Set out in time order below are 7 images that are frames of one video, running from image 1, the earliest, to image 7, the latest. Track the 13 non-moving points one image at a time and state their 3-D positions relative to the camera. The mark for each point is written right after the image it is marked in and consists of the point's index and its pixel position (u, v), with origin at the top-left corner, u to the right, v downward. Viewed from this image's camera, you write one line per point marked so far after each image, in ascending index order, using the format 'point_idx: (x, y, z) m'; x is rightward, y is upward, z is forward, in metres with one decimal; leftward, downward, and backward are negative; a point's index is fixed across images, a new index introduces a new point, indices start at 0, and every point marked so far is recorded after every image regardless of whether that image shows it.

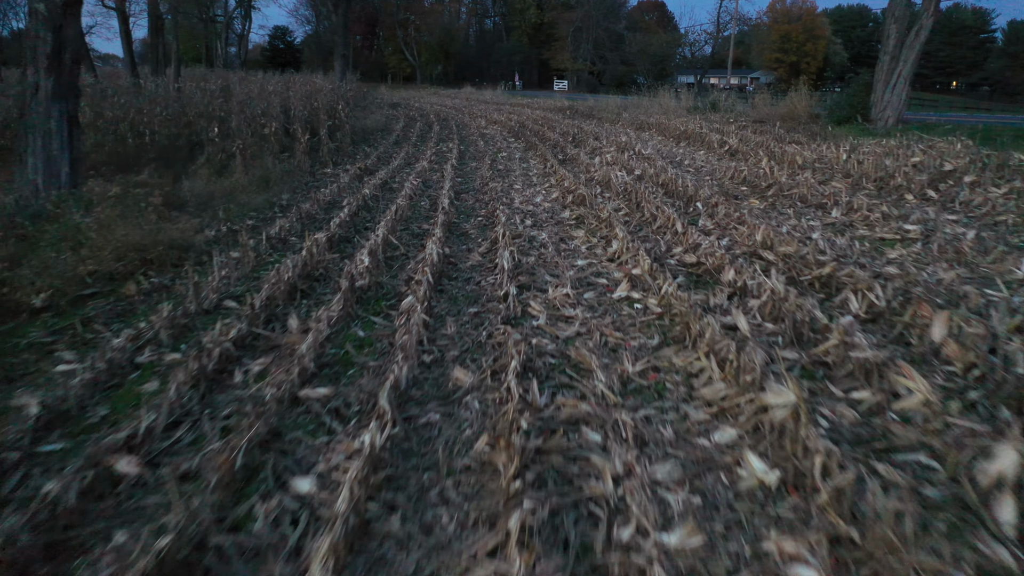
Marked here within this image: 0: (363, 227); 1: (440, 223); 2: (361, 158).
0: (-1.6, +0.7, +7.4) m
1: (-0.8, +0.7, +7.1) m
2: (-3.0, +2.5, +13.7) m
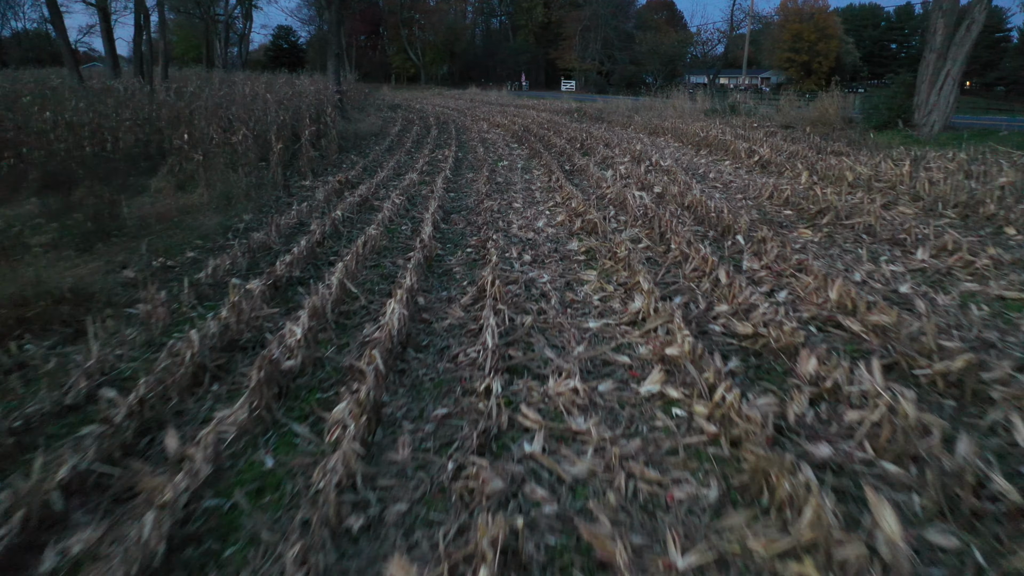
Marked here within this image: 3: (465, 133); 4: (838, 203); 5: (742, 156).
0: (-1.6, +0.2, +6.1) m
1: (-0.8, +0.2, +5.7) m
2: (-3.0, +2.1, +12.3) m
3: (-1.3, +4.3, +19.2) m
4: (+3.1, +0.8, +6.6) m
5: (+3.6, +2.0, +10.8) m
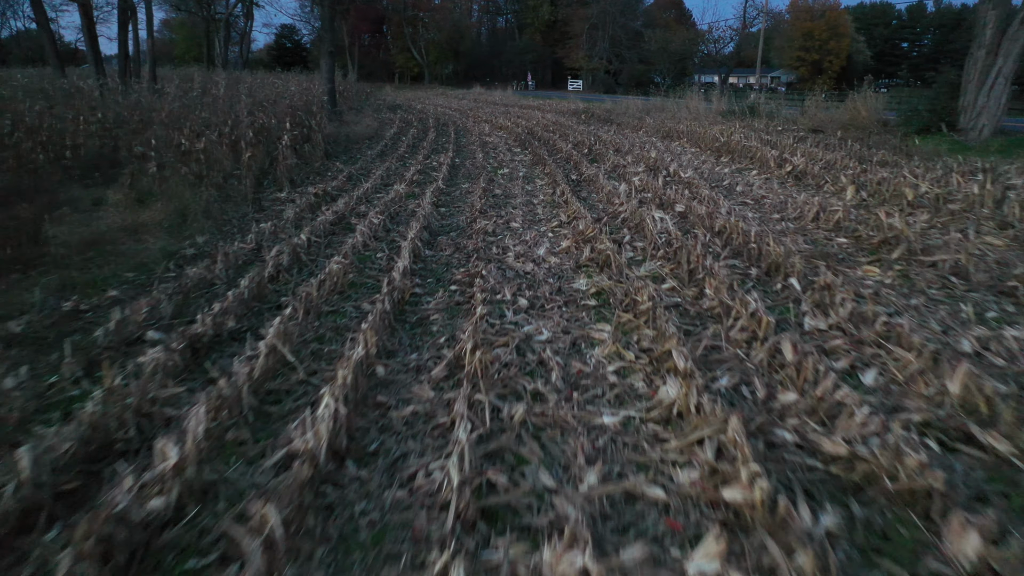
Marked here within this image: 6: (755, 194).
0: (-1.7, -0.1, +4.9) m
1: (-0.9, -0.1, +4.6) m
2: (-2.9, +1.8, +11.2) m
3: (-1.2, +3.9, +18.0) m
4: (+3.0, +0.4, +5.4) m
5: (+3.6, +1.7, +9.6) m
6: (+2.8, +1.1, +7.9) m
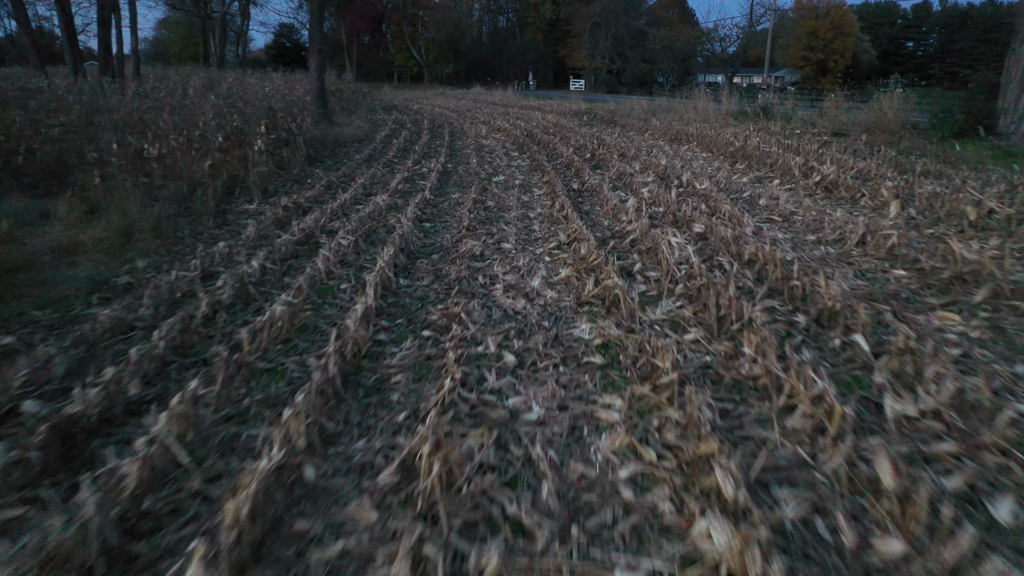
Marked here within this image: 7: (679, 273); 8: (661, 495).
0: (-1.8, -0.4, +3.9) m
1: (-0.9, -0.4, +3.6) m
2: (-3.0, +1.5, +10.2) m
3: (-1.3, +3.6, +17.0) m
4: (+3.0, +0.2, +4.4) m
5: (+3.5, +1.4, +8.6) m
6: (+2.7, +0.8, +6.9) m
7: (+1.1, +0.1, +4.7) m
8: (+0.5, -0.7, +2.4) m
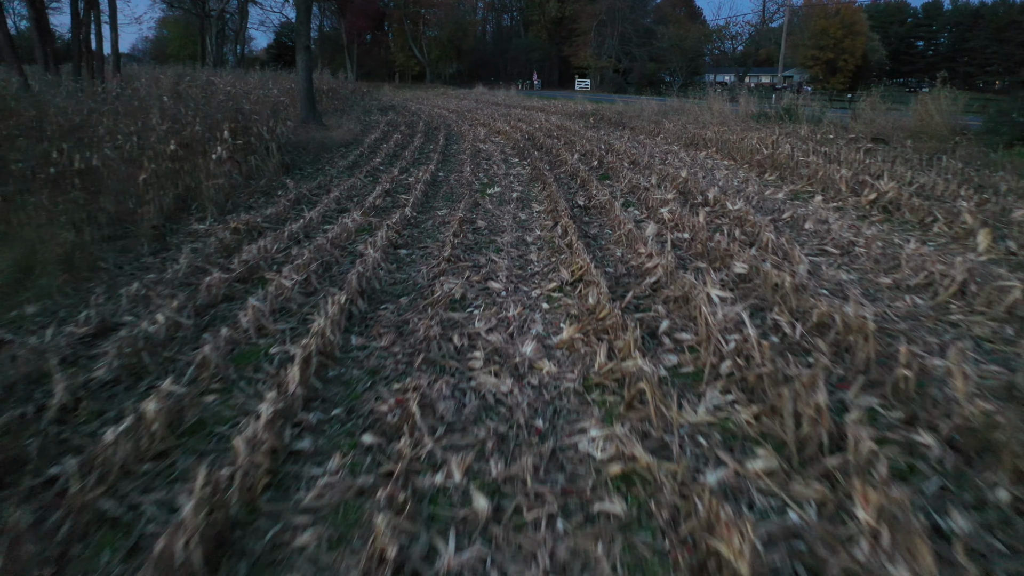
0: (-1.9, -0.8, +2.6) m
1: (-1.0, -0.8, +2.3) m
2: (-3.1, +1.1, +8.9) m
3: (-1.3, +3.3, +15.7) m
4: (+2.9, -0.2, +3.0) m
5: (+3.4, +1.0, +7.2) m
6: (+2.6, +0.4, +5.5) m
7: (+1.1, -0.3, +3.4) m
8: (+0.4, -1.1, +1.1) m
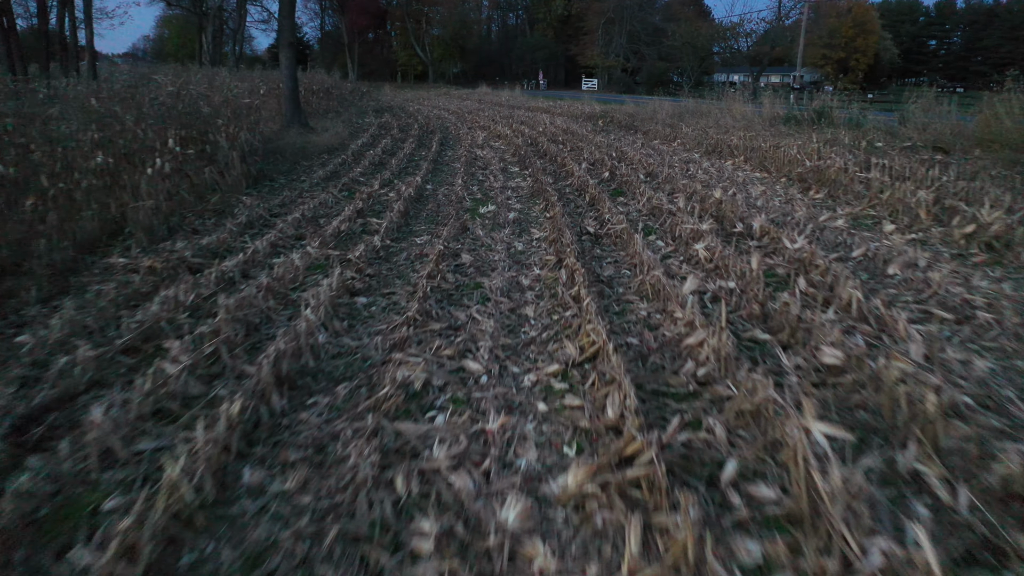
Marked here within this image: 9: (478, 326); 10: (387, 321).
0: (-2.0, -1.2, +1.1) m
1: (-1.2, -1.2, +0.8) m
2: (-3.1, +0.7, +7.4) m
3: (-1.3, +2.9, +14.2) m
4: (+2.8, -0.7, +1.5) m
5: (+3.4, +0.6, +5.7) m
6: (+2.5, 0.0, +4.0) m
7: (+1.0, -0.7, +1.9) m
8: (+0.3, -1.5, -0.4) m
9: (-0.2, -0.2, +4.3) m
10: (-0.8, -0.2, +4.5) m
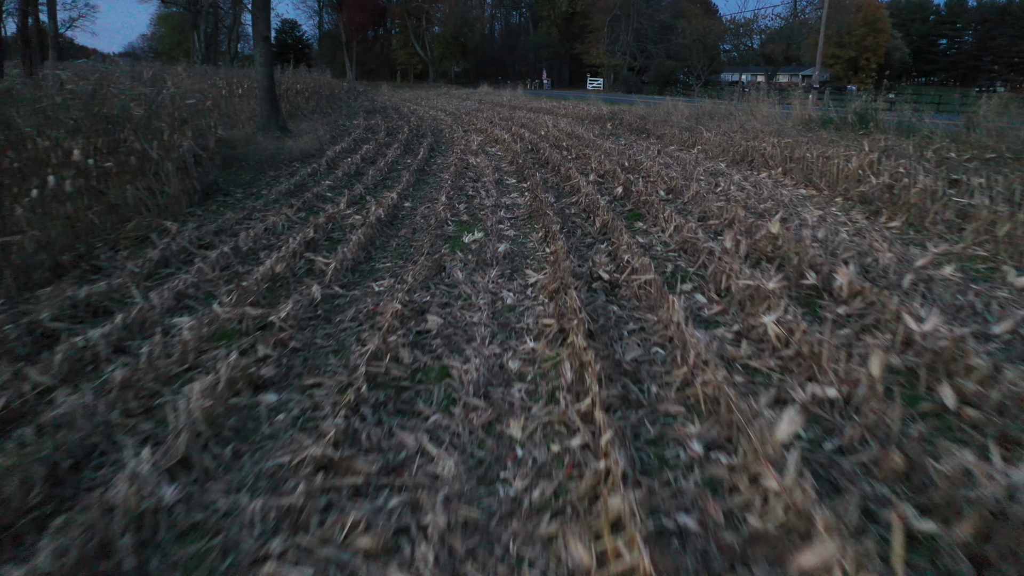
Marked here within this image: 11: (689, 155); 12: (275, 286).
0: (-2.1, -1.7, -0.5) m
1: (-1.3, -1.6, -0.8) m
2: (-3.2, +0.3, +5.8) m
3: (-1.3, +2.4, +12.6) m
4: (+2.6, -1.1, -0.1) m
5: (+3.3, +0.1, +4.1) m
6: (+2.4, -0.5, +2.4) m
7: (+0.8, -1.2, +0.3) m
8: (+0.2, -2.0, -2.0) m
9: (-0.3, -0.7, +2.6) m
10: (-0.9, -0.7, +2.8) m
11: (+2.6, +2.0, +10.3) m
12: (-1.7, 0.0, +4.9) m
